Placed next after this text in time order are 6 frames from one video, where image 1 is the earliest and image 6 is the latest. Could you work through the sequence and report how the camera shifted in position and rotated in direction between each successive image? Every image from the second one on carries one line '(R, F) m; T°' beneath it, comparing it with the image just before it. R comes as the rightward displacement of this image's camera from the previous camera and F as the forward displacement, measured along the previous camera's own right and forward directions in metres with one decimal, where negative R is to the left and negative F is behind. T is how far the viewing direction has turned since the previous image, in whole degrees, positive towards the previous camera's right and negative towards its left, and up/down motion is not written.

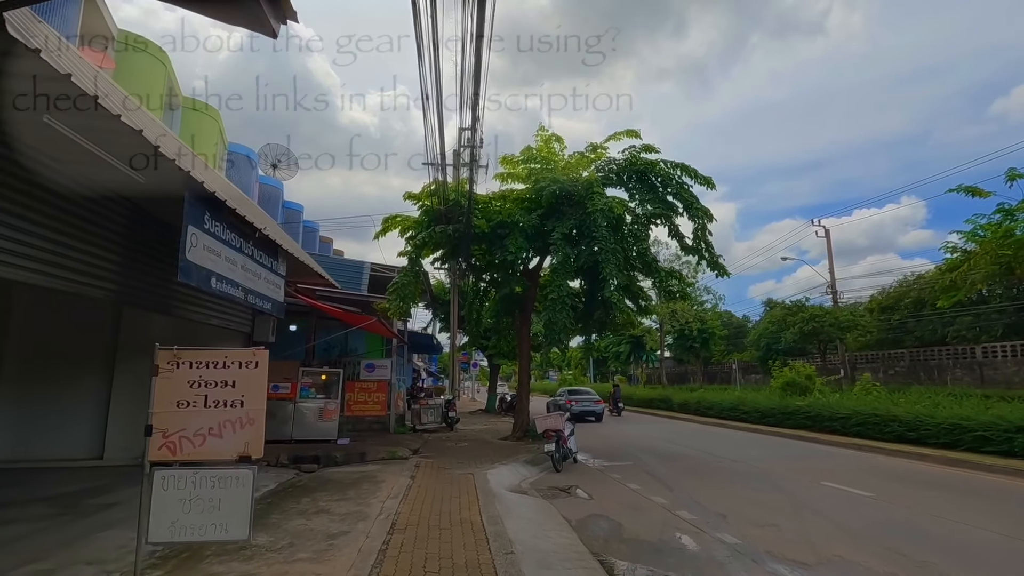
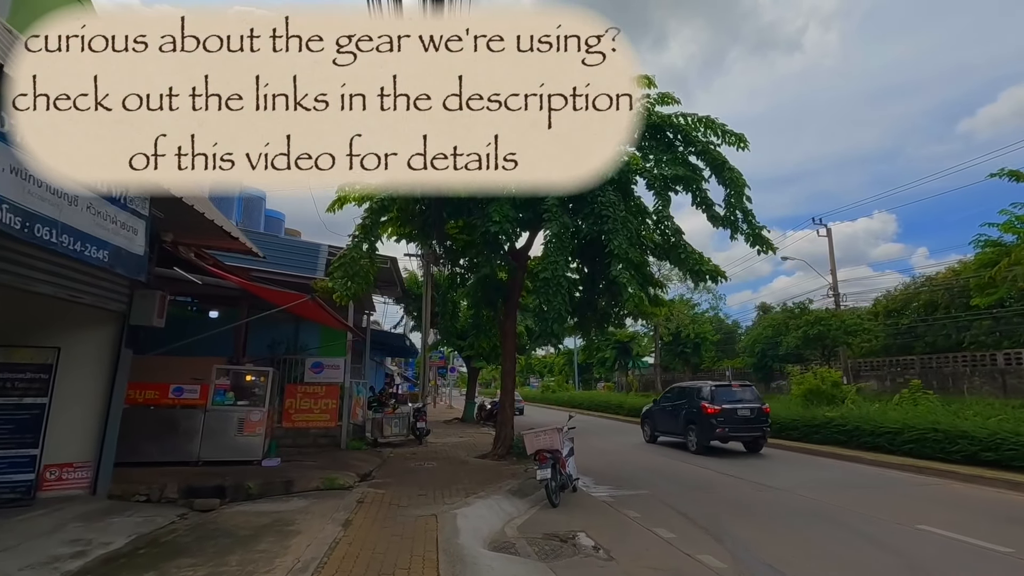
(0.0, +2.8) m; +2°
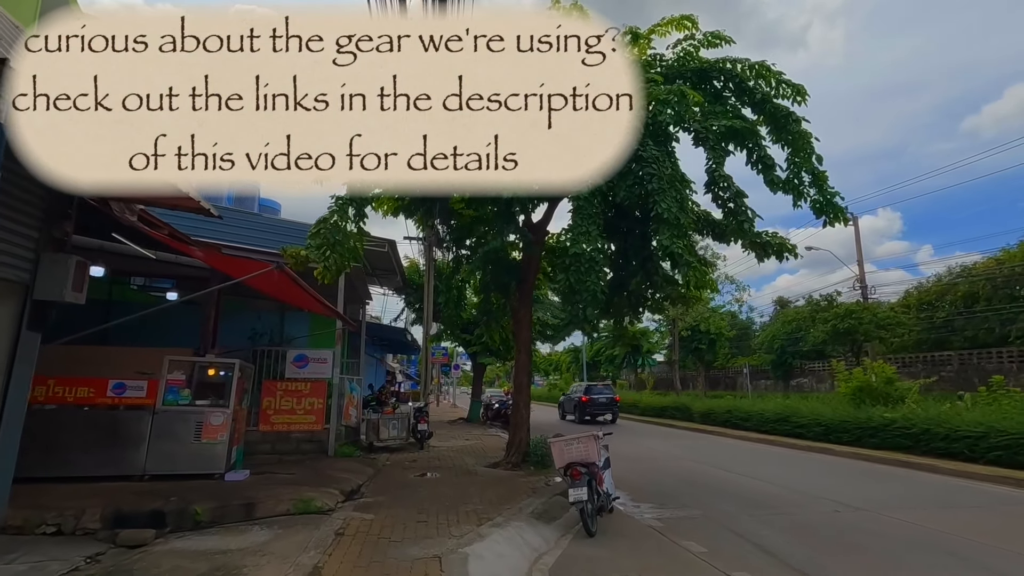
(-0.3, +1.8) m; 0°
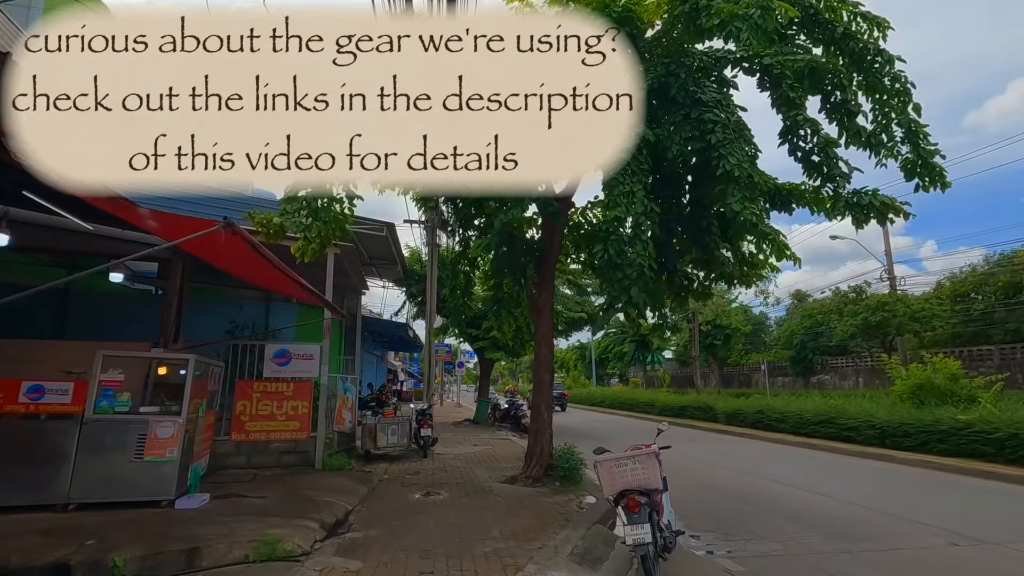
(-0.3, +1.7) m; 0°
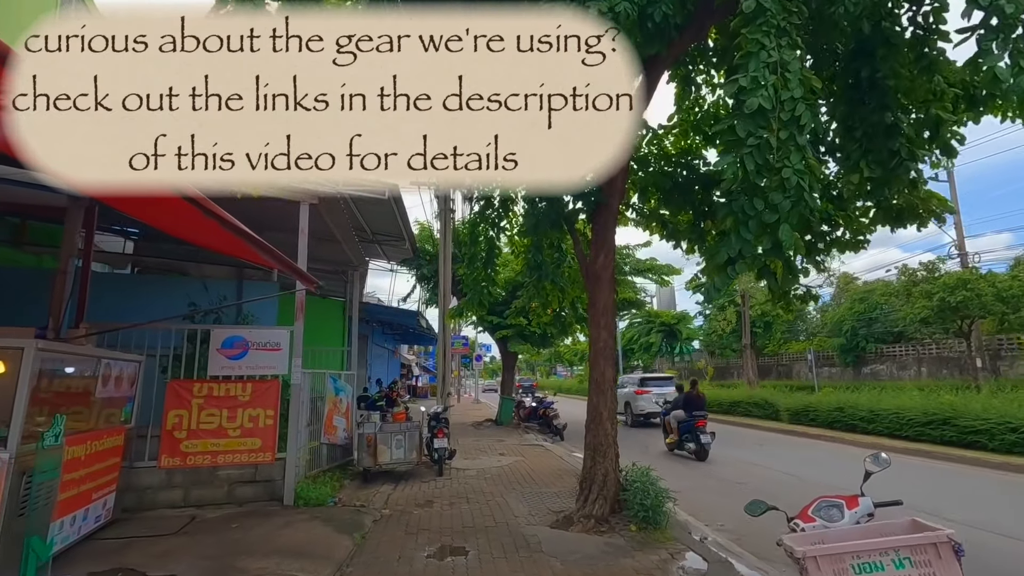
(-0.4, +2.8) m; -2°
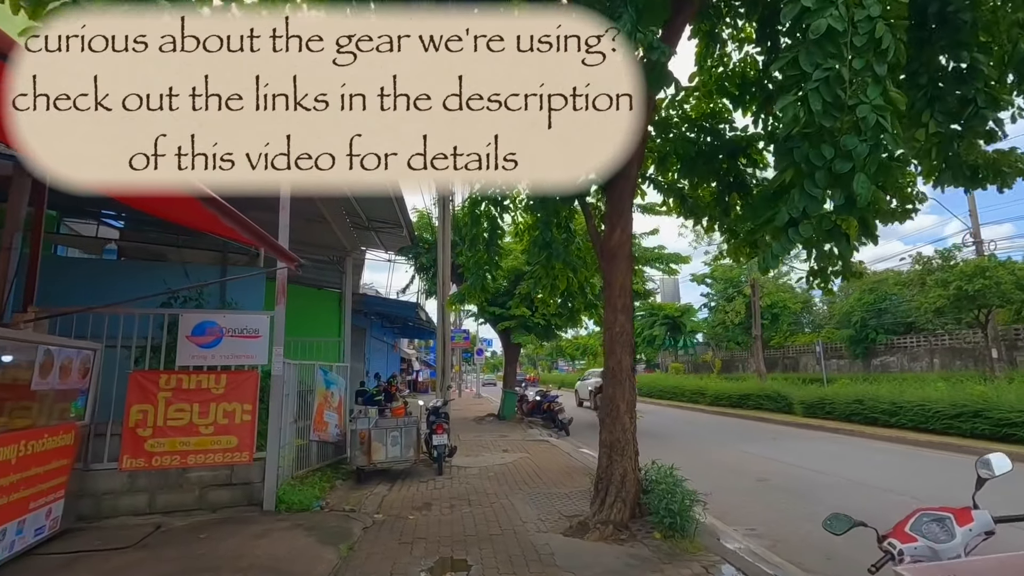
(-0.1, +0.7) m; 0°
